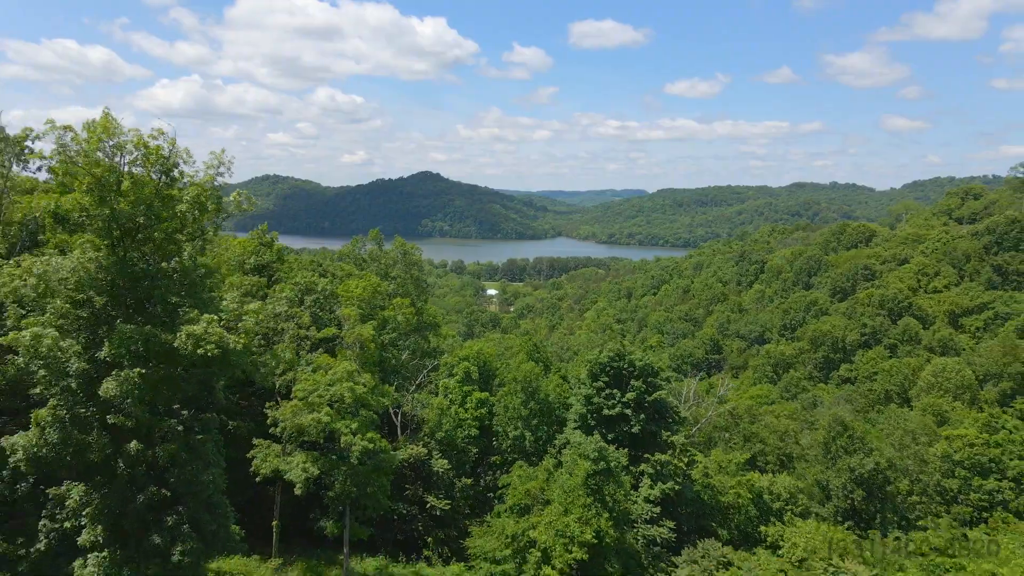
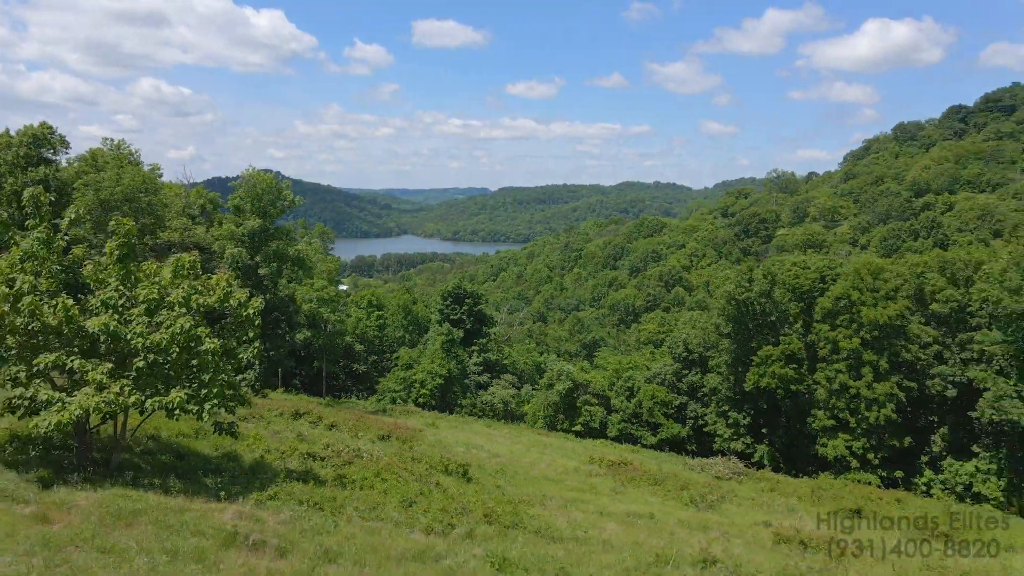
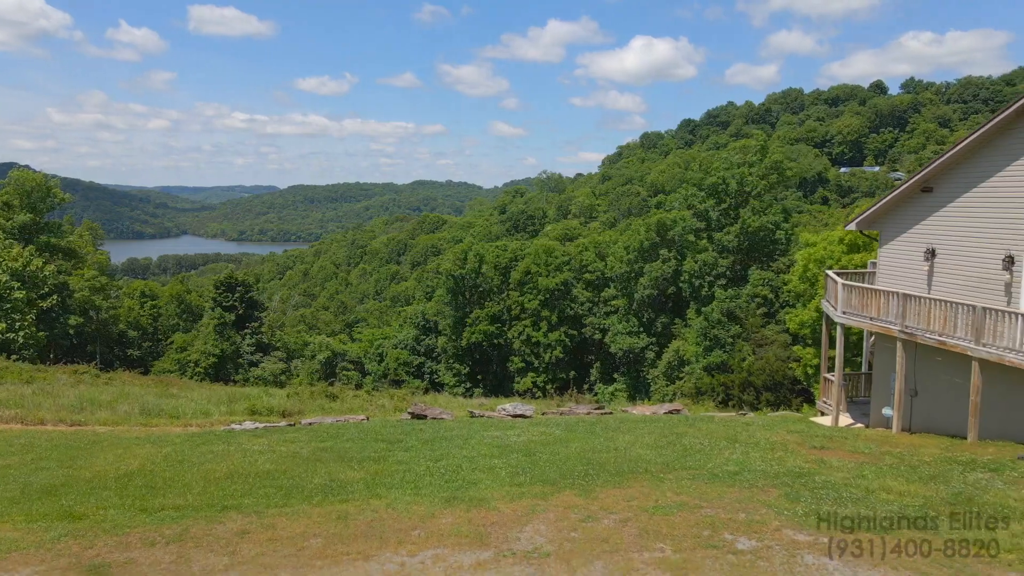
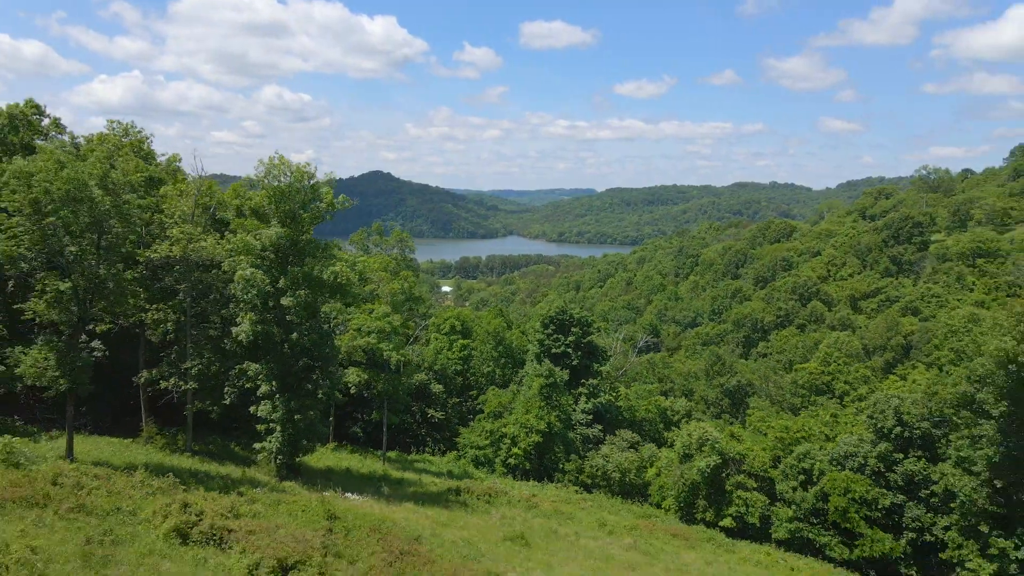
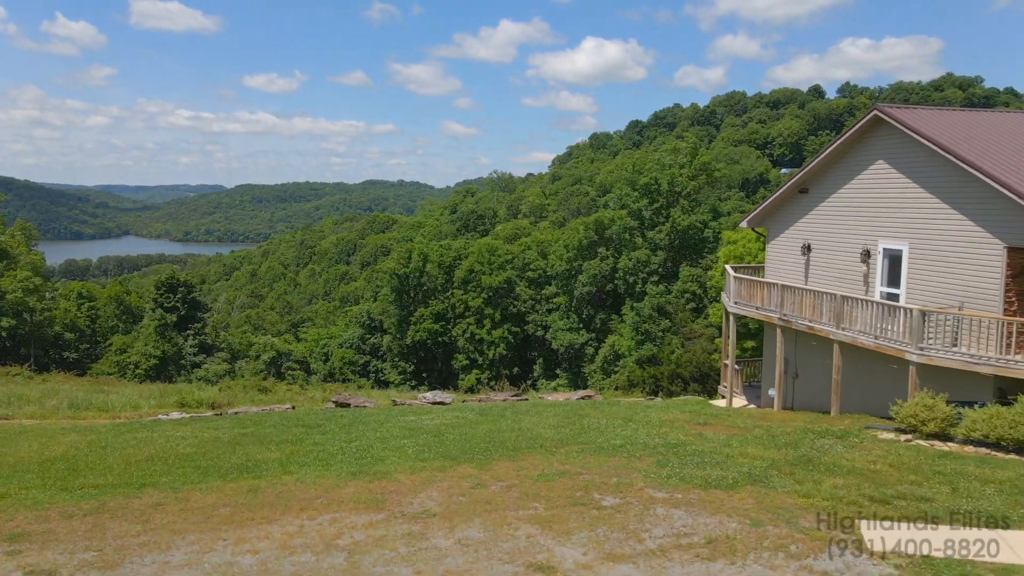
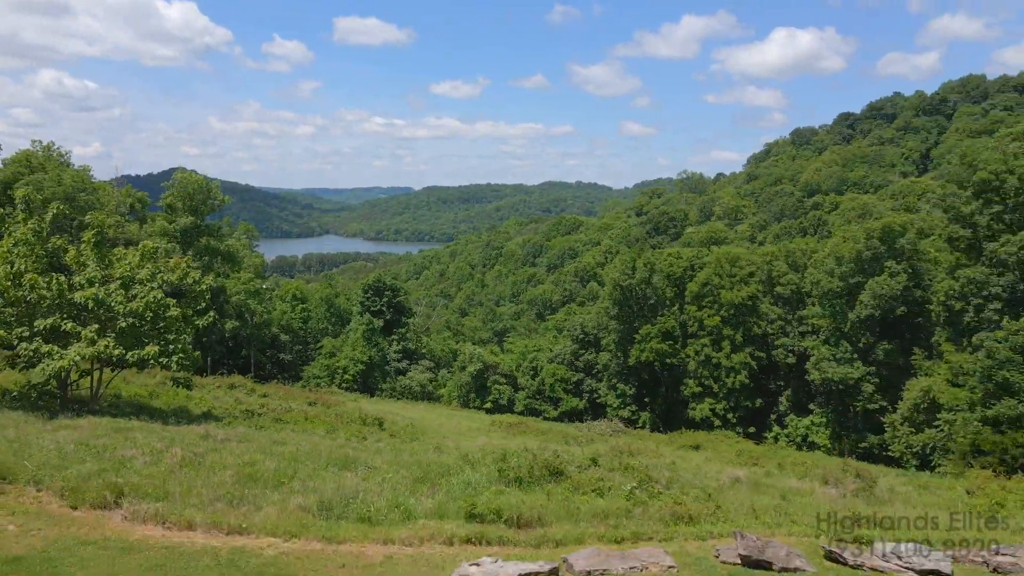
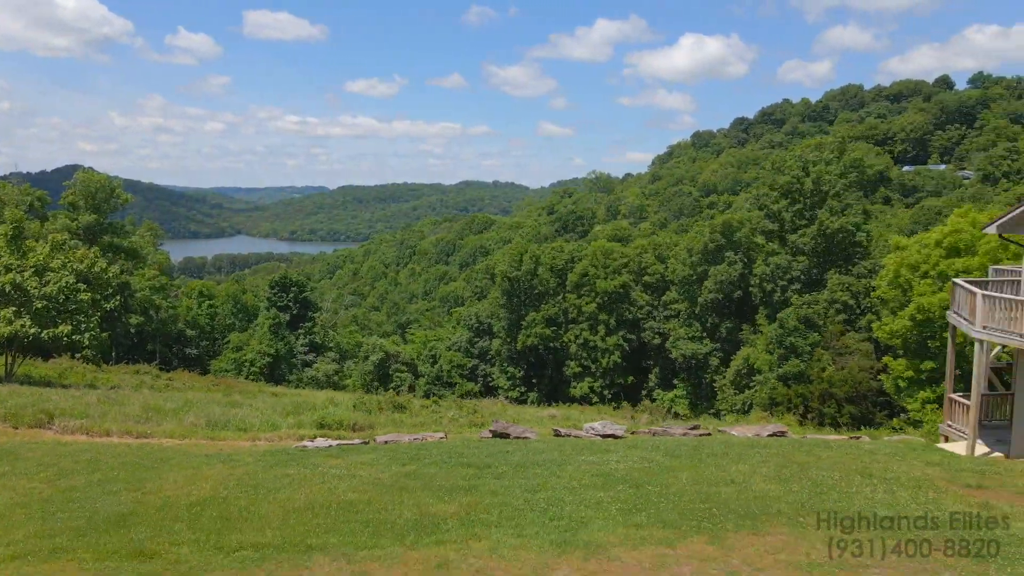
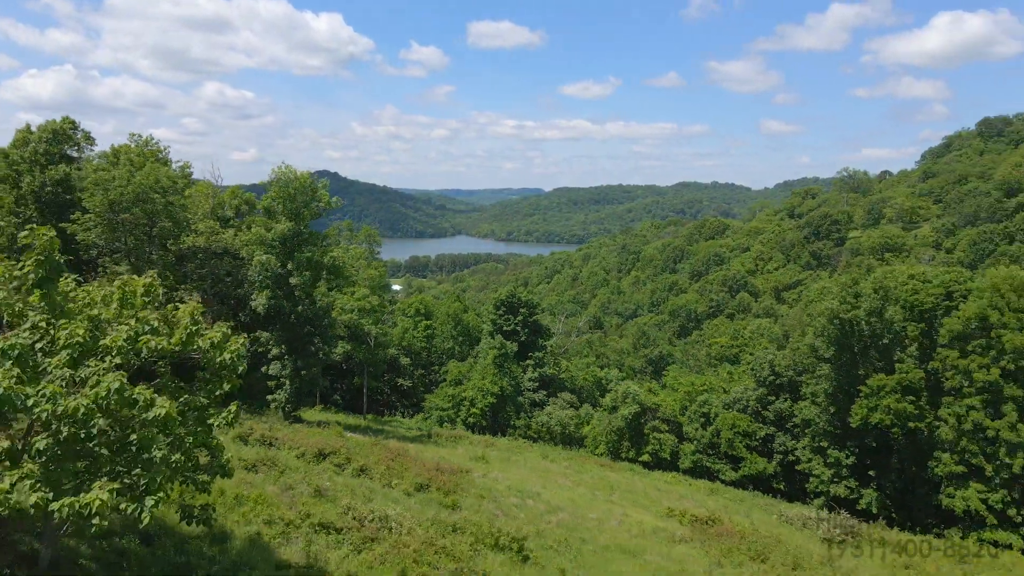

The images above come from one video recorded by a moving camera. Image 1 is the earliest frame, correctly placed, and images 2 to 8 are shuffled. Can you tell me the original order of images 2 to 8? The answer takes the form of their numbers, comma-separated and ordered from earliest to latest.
4, 8, 2, 6, 7, 3, 5
